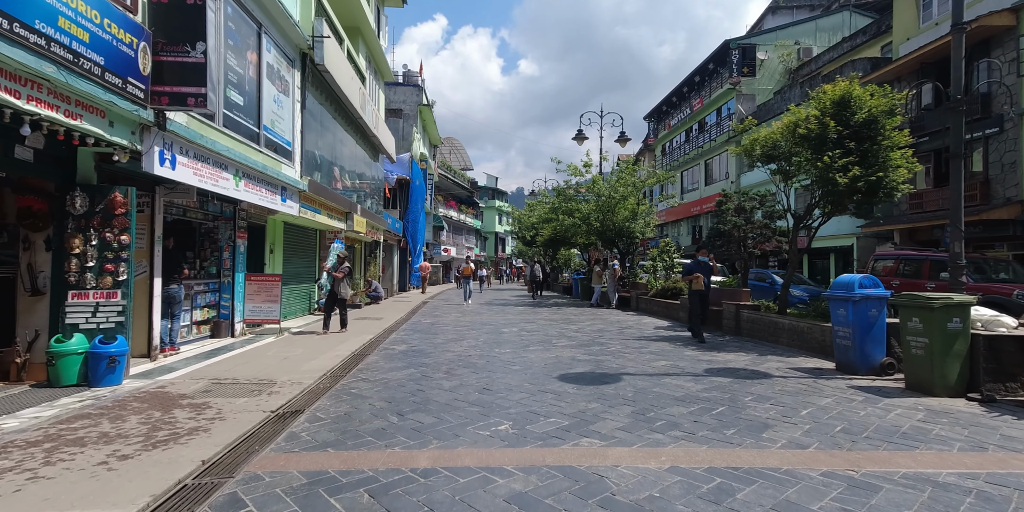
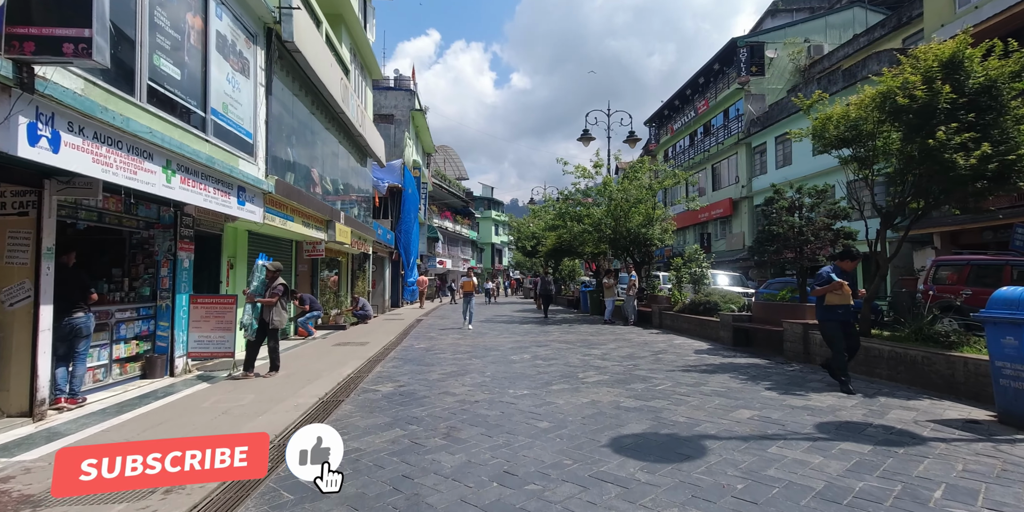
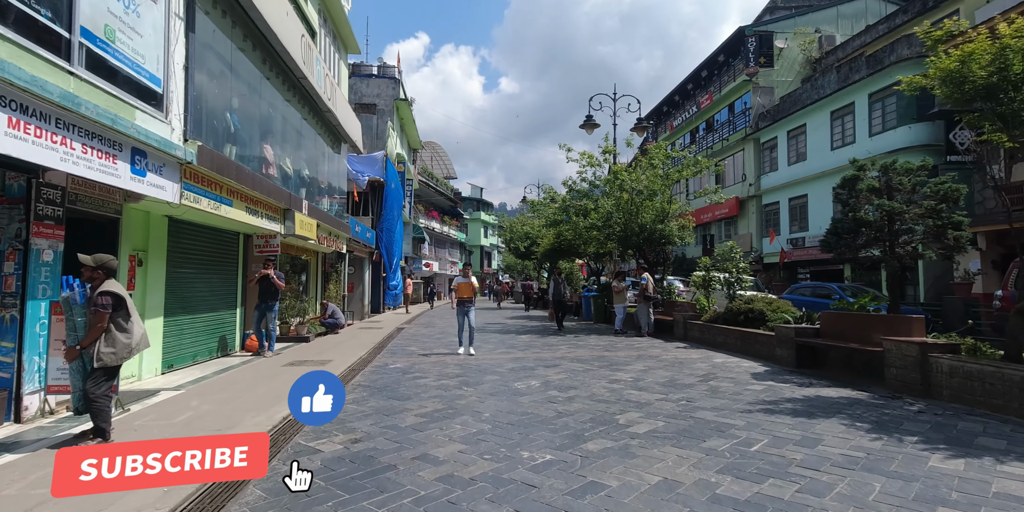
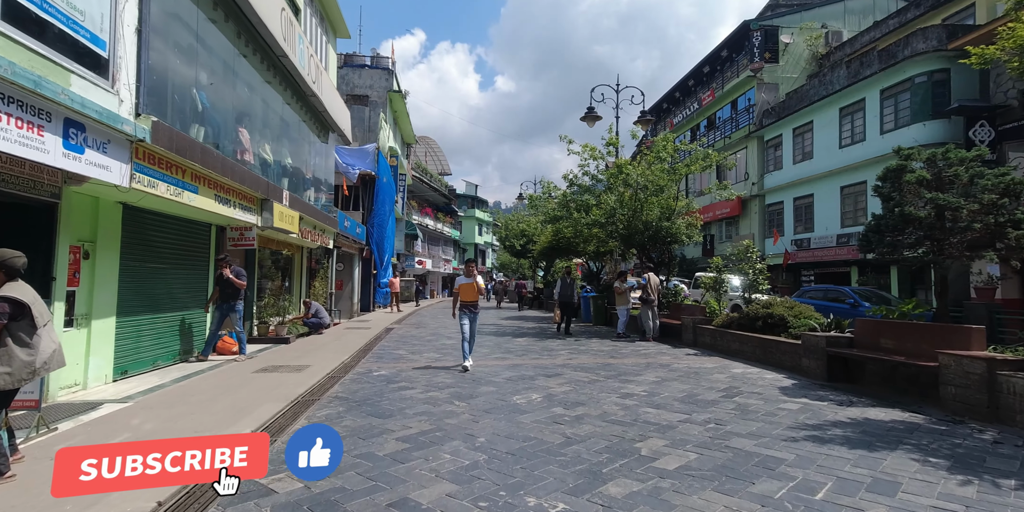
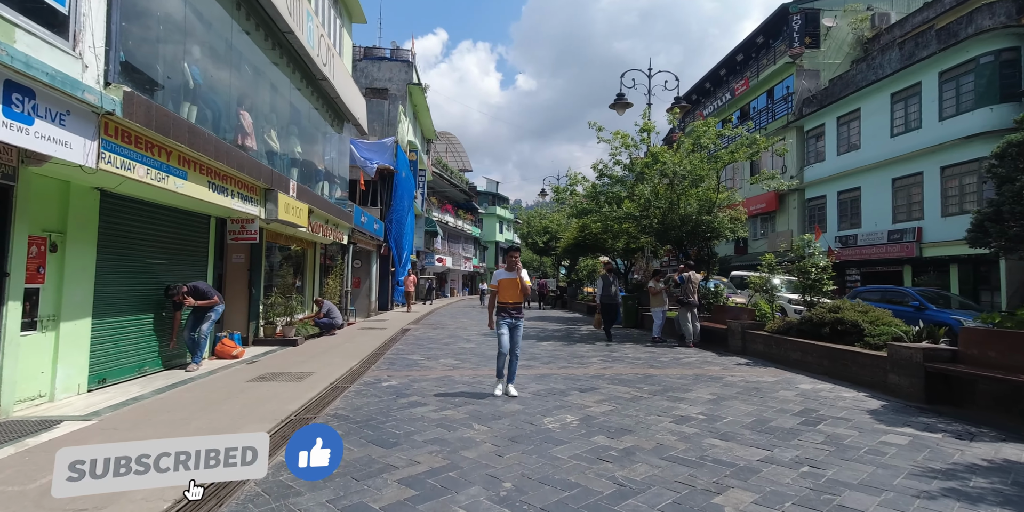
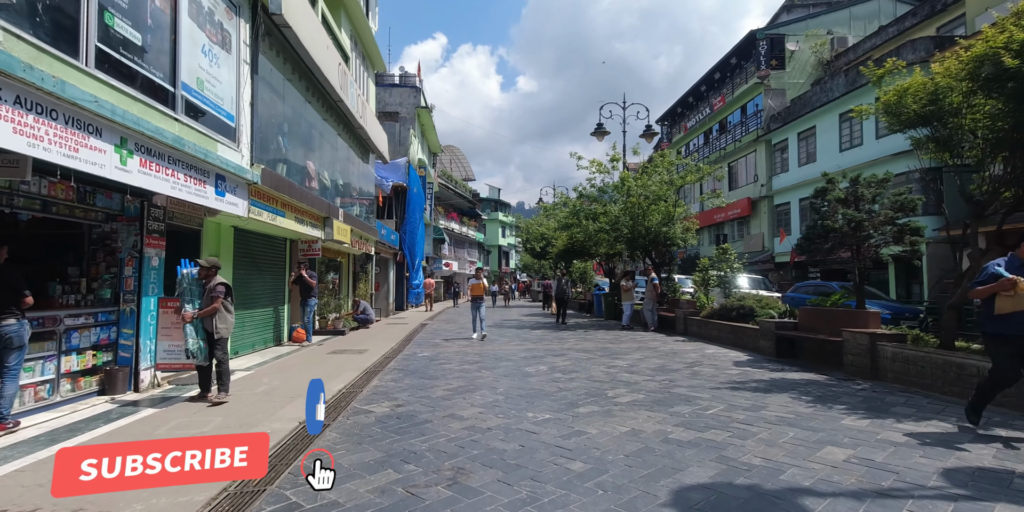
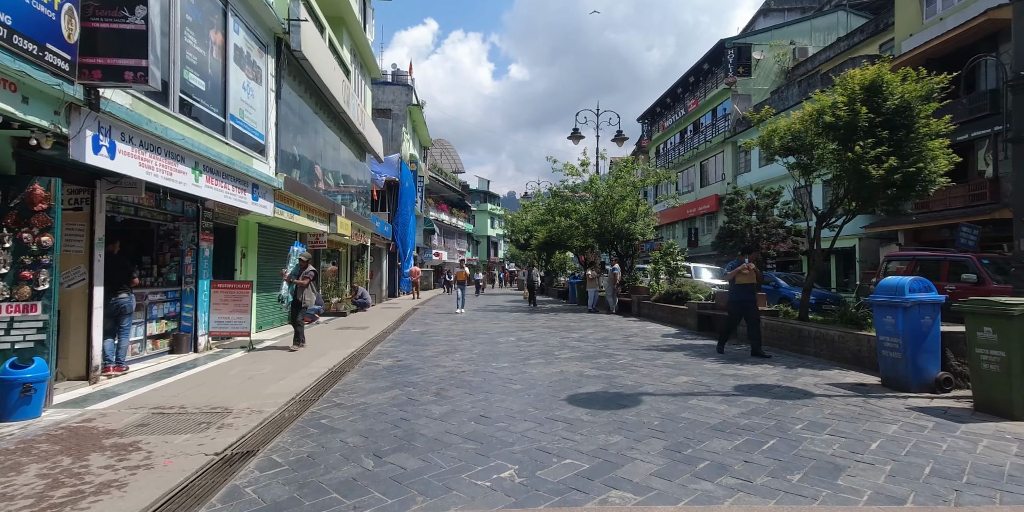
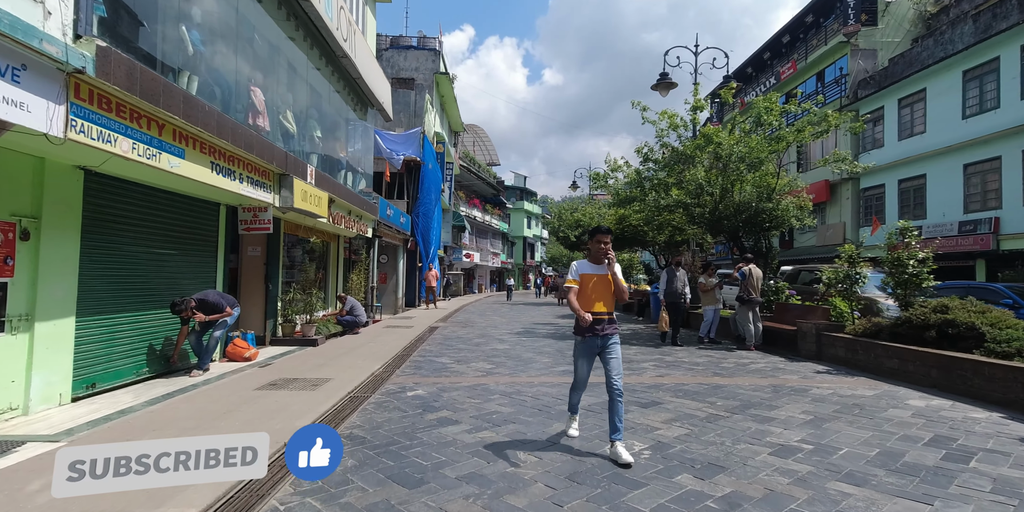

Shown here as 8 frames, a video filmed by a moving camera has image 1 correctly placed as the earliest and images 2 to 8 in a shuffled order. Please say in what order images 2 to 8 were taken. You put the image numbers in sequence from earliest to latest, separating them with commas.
7, 2, 6, 3, 4, 5, 8
